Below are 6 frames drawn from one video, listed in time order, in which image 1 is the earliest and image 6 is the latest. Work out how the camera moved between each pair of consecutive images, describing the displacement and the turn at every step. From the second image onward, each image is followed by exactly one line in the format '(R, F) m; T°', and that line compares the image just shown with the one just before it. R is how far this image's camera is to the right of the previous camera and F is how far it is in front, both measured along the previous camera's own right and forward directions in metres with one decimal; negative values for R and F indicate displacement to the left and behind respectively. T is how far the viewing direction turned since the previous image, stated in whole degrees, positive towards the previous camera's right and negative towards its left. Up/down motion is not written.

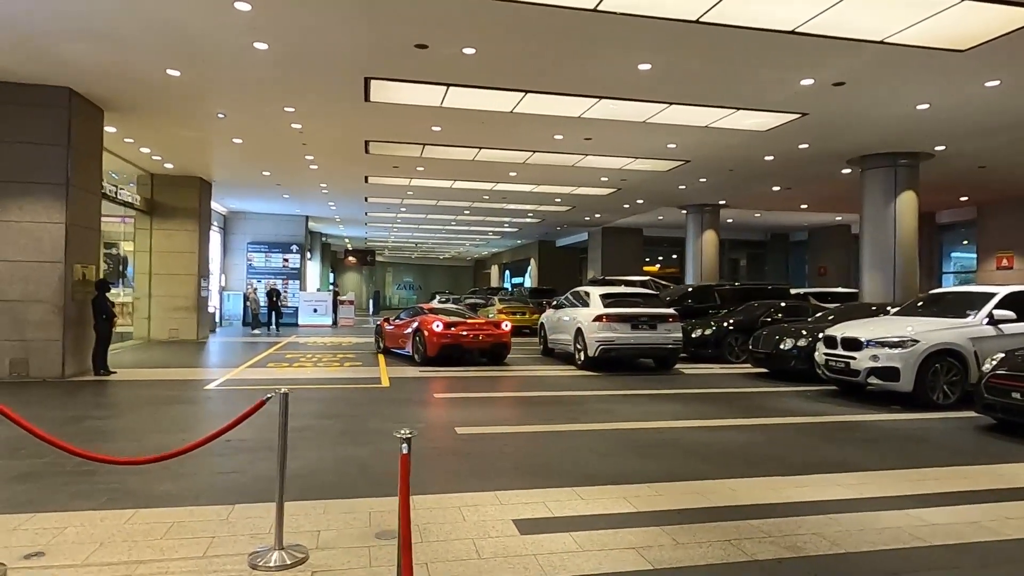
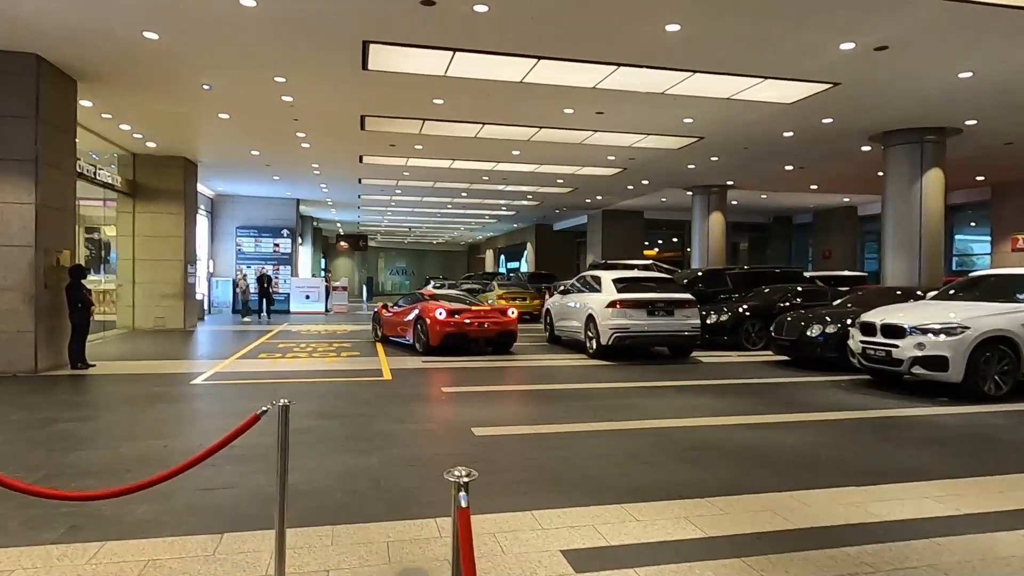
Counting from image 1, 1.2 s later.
(-0.3, +0.8) m; +1°
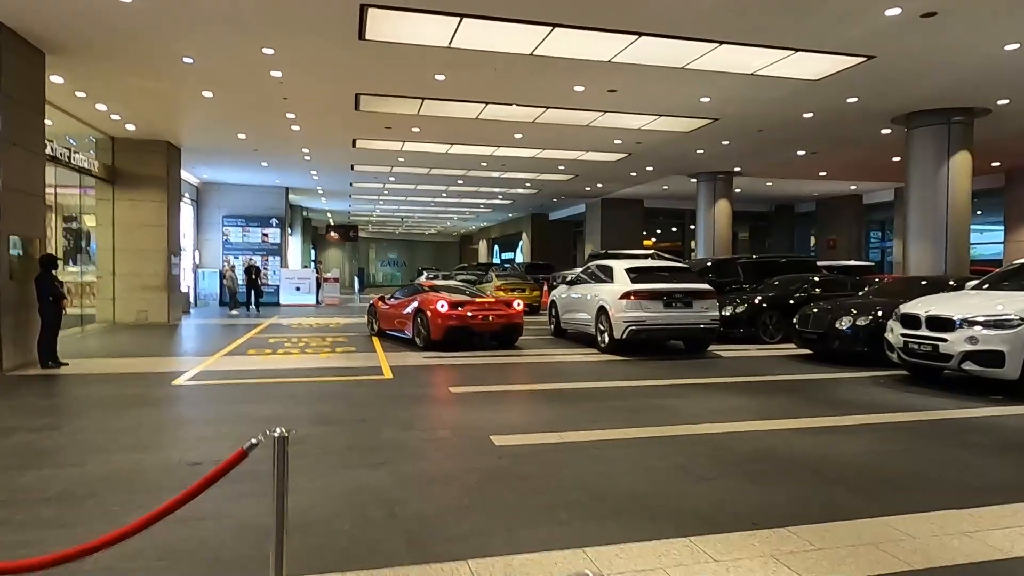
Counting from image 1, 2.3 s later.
(-0.3, +0.8) m; +1°
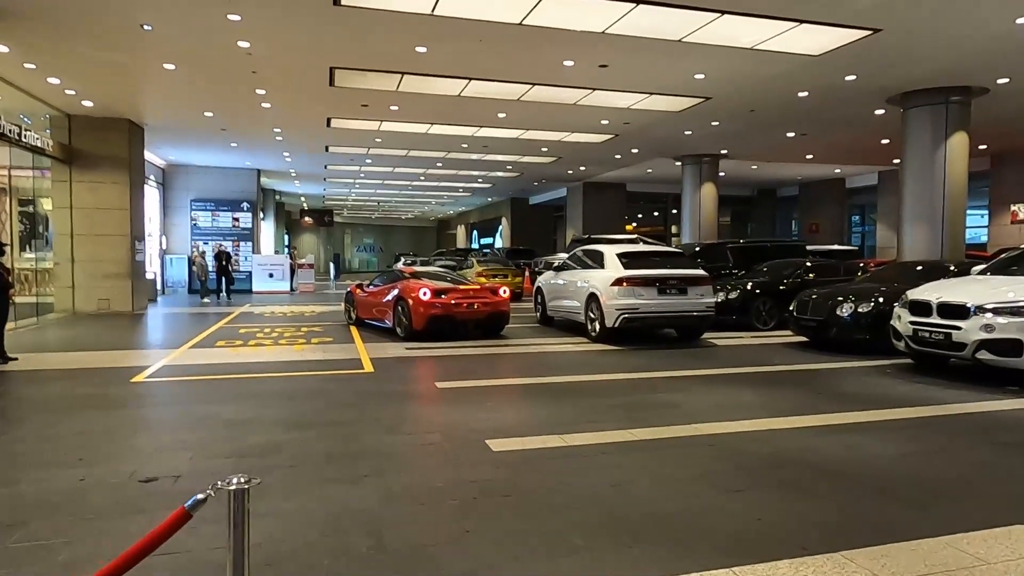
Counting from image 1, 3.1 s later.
(-0.2, +0.6) m; +2°
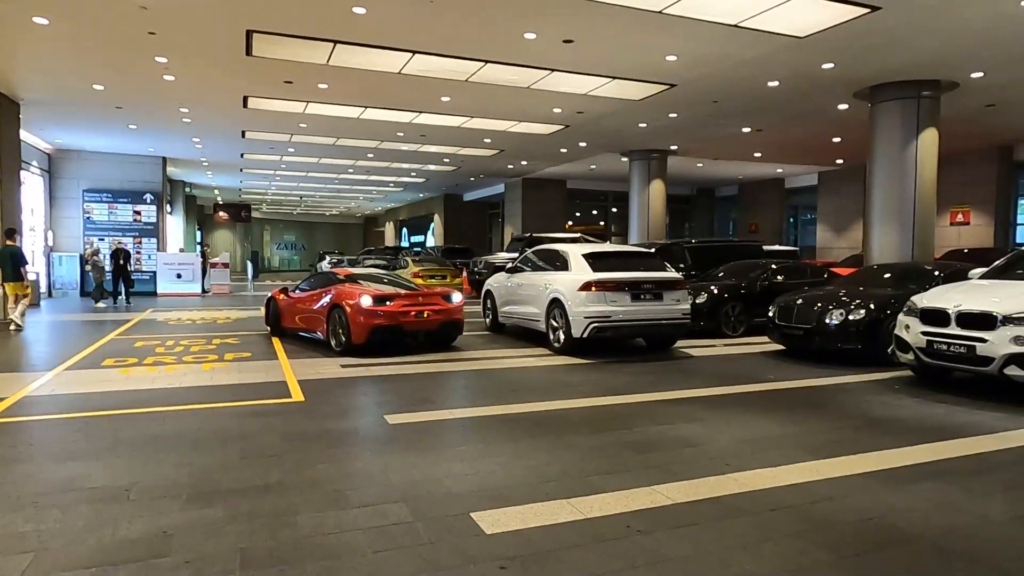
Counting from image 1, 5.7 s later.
(-0.4, +1.5) m; +6°
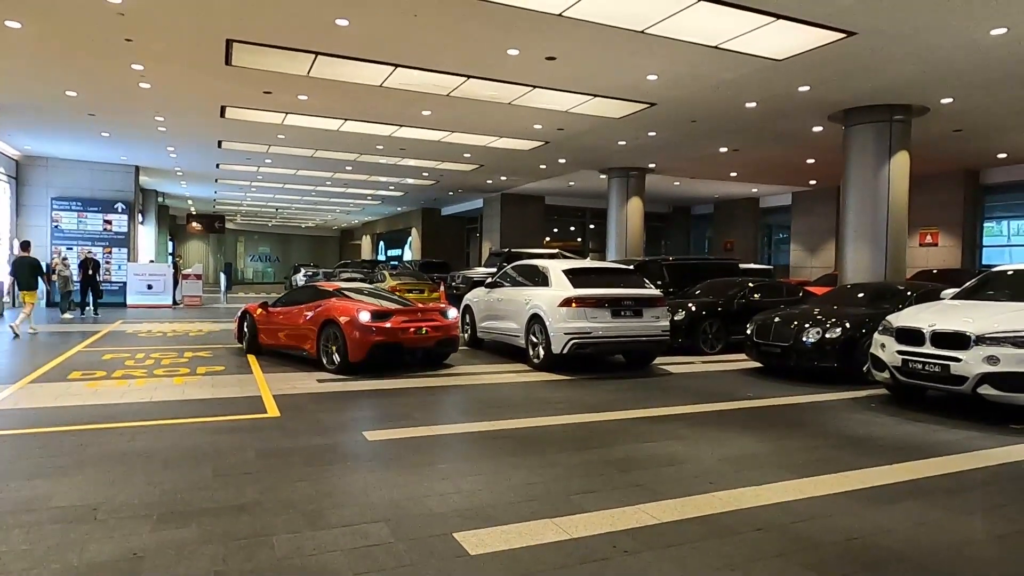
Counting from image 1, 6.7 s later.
(-0.1, 0.0) m; +2°
